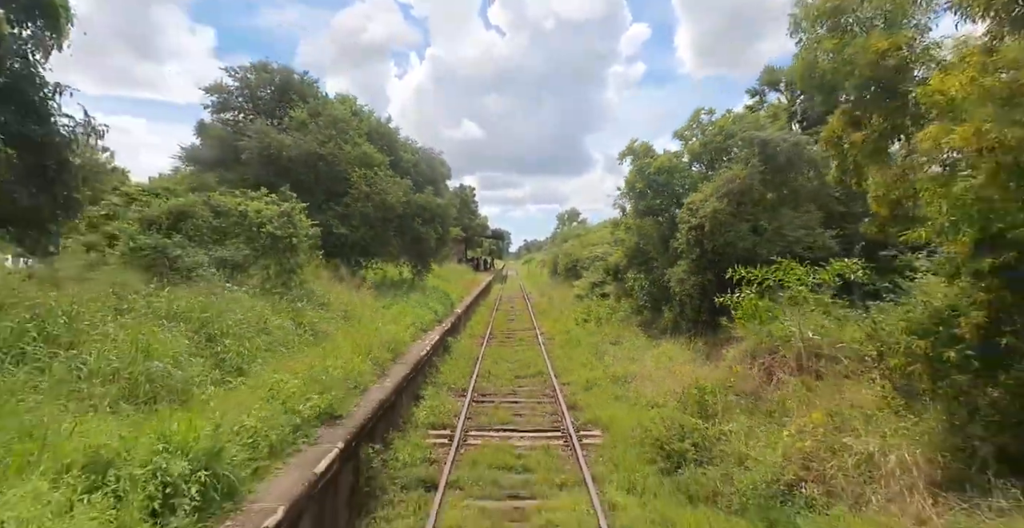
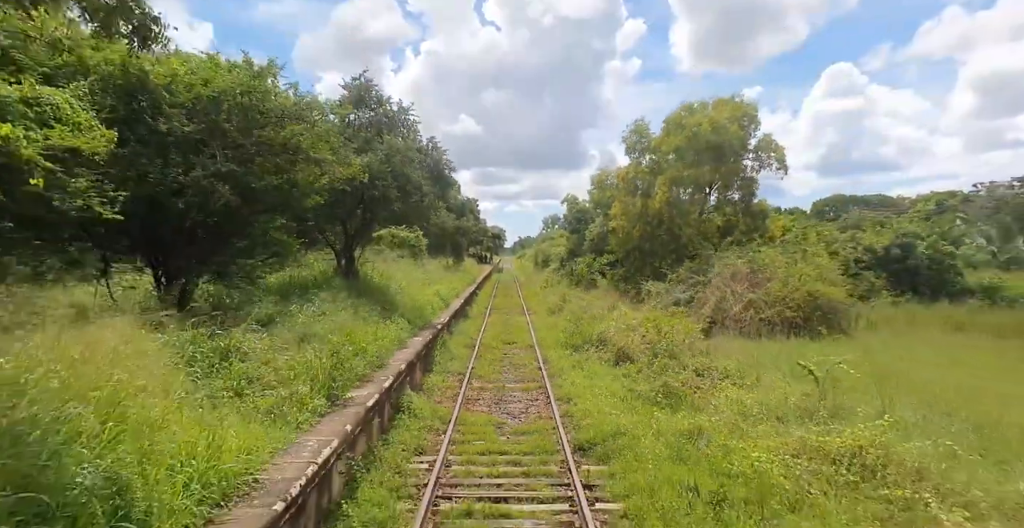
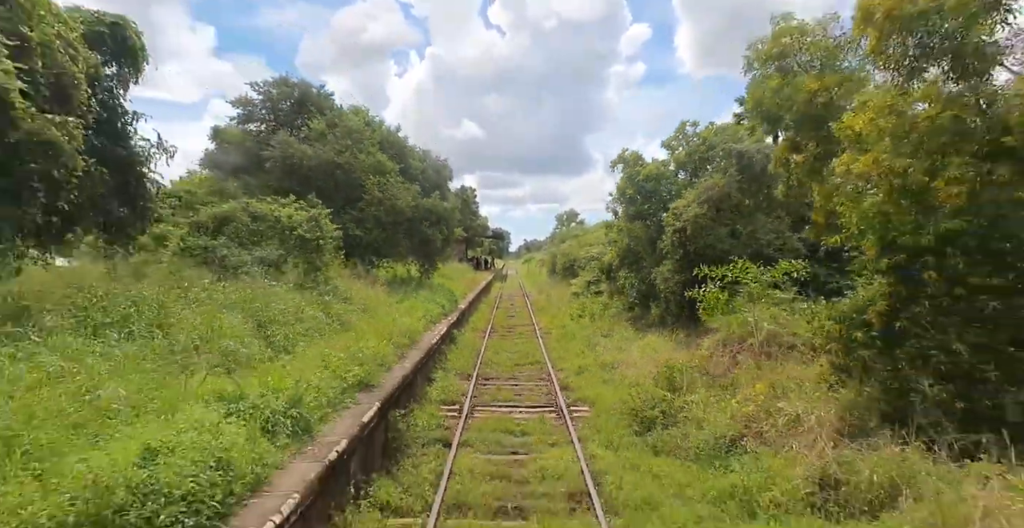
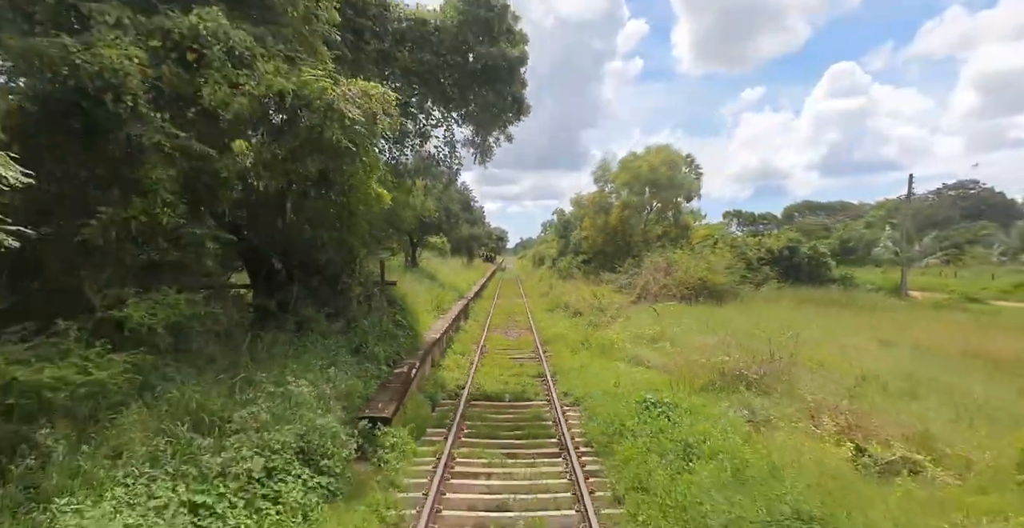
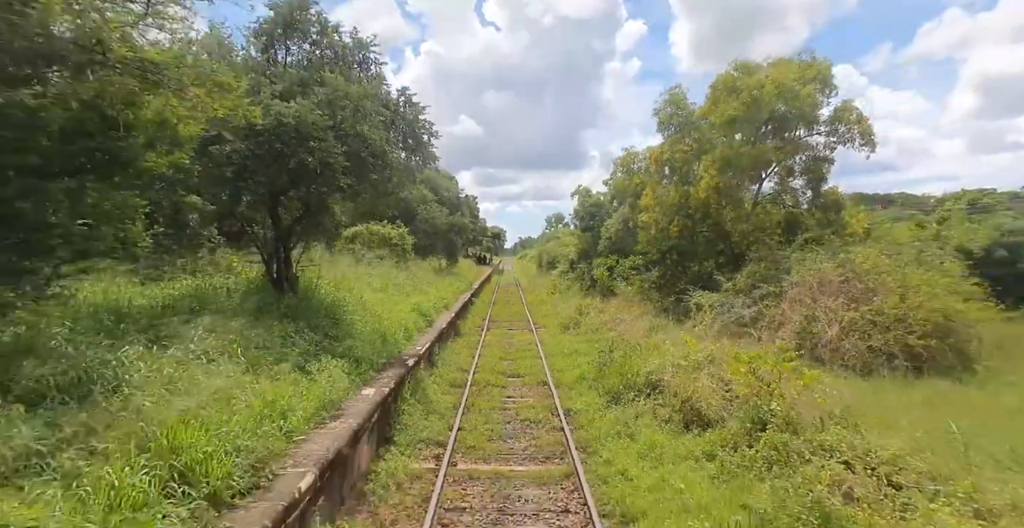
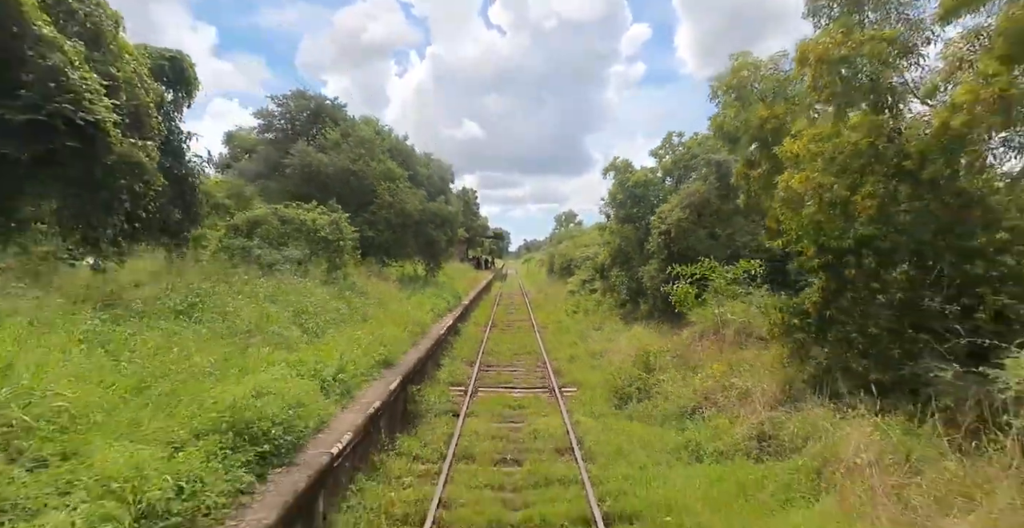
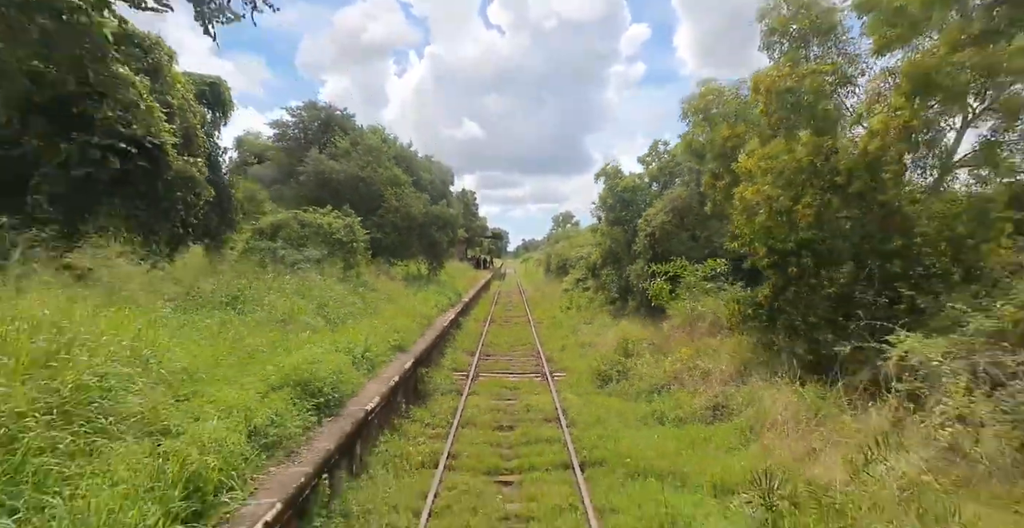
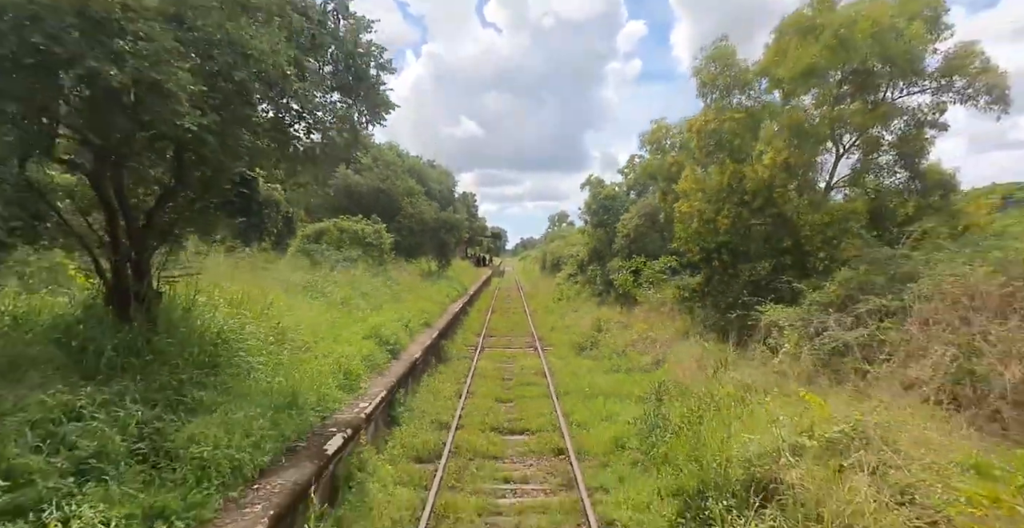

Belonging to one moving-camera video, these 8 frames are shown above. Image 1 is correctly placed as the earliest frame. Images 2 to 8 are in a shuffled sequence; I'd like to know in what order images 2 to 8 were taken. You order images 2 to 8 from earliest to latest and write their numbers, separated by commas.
3, 6, 7, 8, 5, 2, 4
